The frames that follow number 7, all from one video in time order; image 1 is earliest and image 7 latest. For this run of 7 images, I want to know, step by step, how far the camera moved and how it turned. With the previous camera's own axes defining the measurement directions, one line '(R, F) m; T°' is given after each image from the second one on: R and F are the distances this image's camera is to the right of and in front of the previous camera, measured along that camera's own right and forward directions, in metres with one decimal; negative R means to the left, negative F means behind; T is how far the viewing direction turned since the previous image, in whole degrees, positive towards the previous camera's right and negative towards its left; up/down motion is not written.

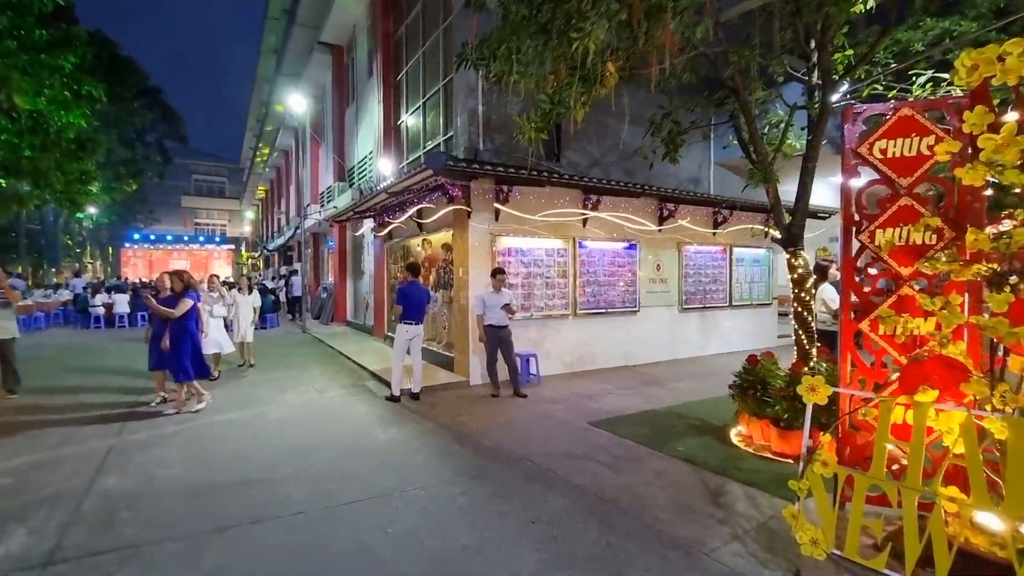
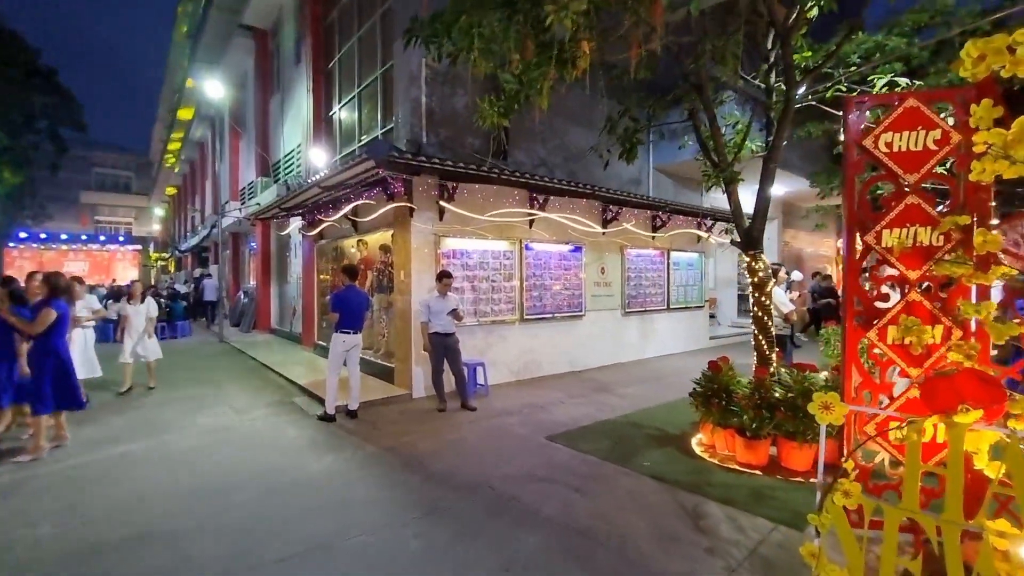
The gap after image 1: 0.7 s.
(-0.2, +0.5) m; +7°
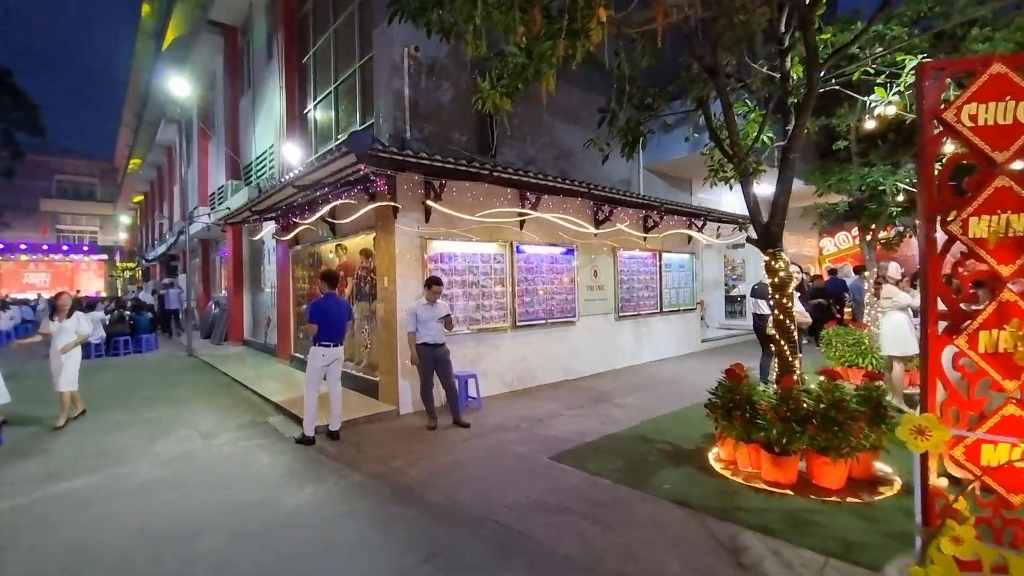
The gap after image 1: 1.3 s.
(-0.2, +0.5) m; +2°
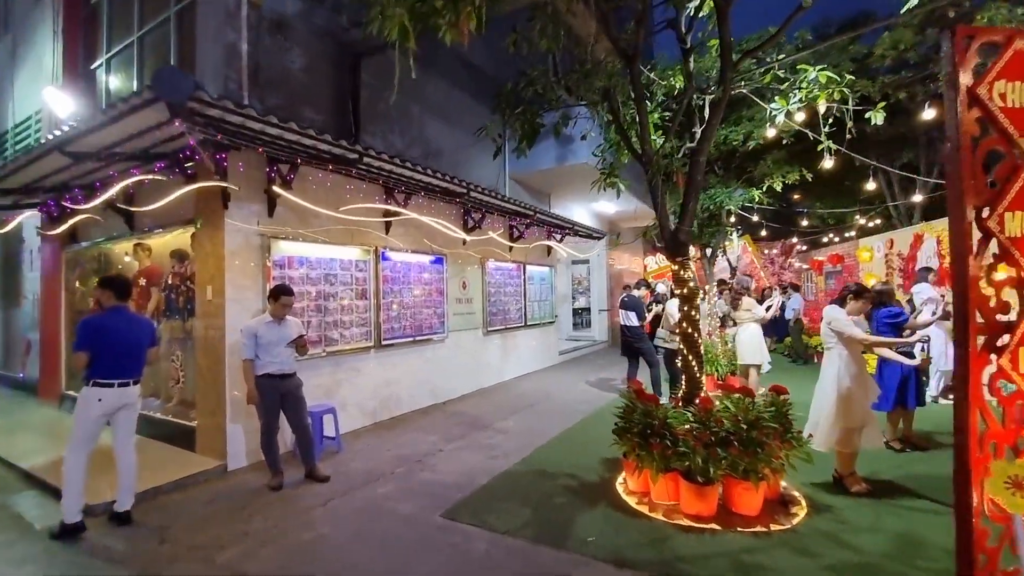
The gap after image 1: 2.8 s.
(-0.3, +1.0) m; +17°
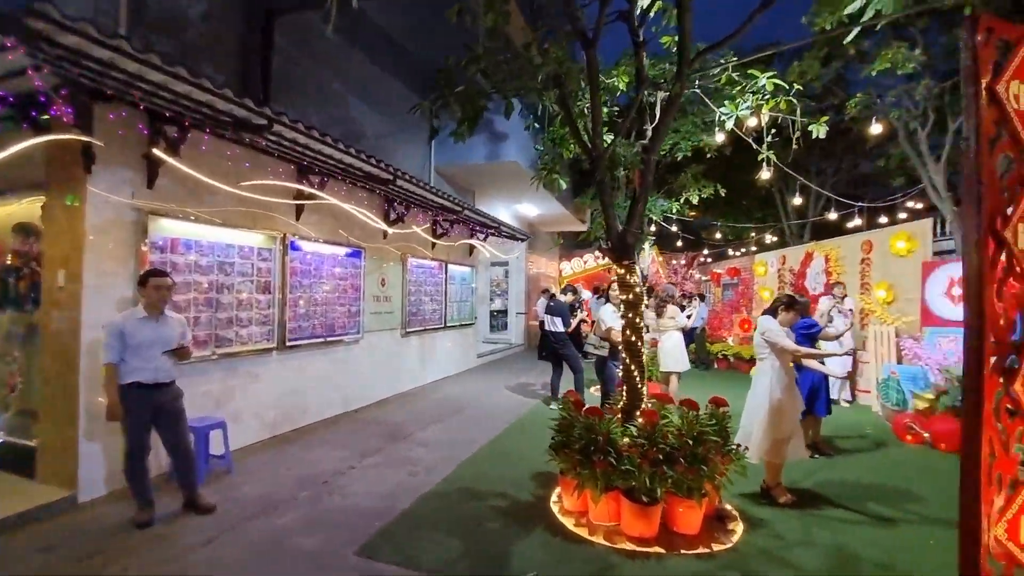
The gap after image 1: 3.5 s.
(-0.2, +0.5) m; +10°
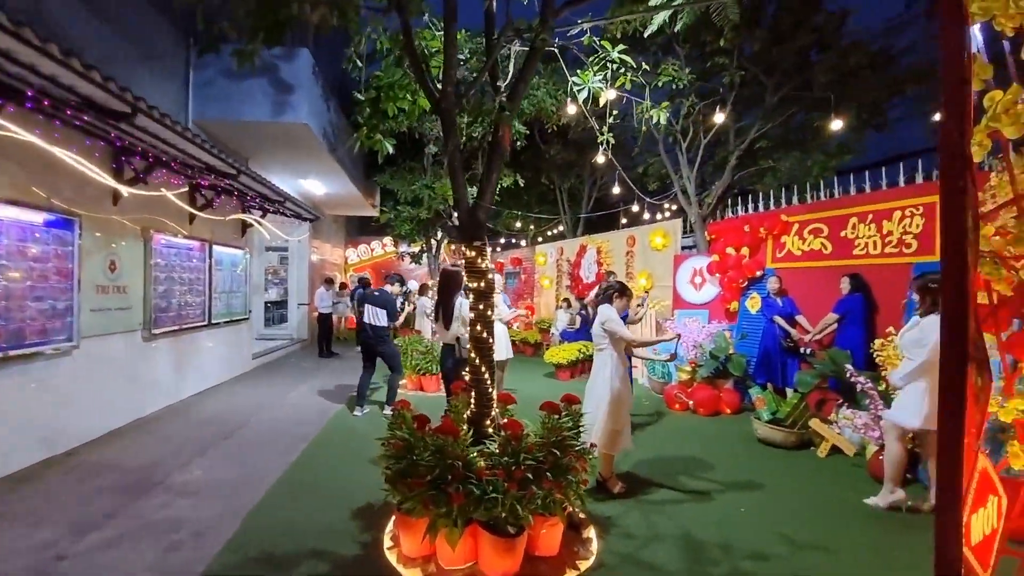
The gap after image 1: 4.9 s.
(-0.3, +0.9) m; +24°
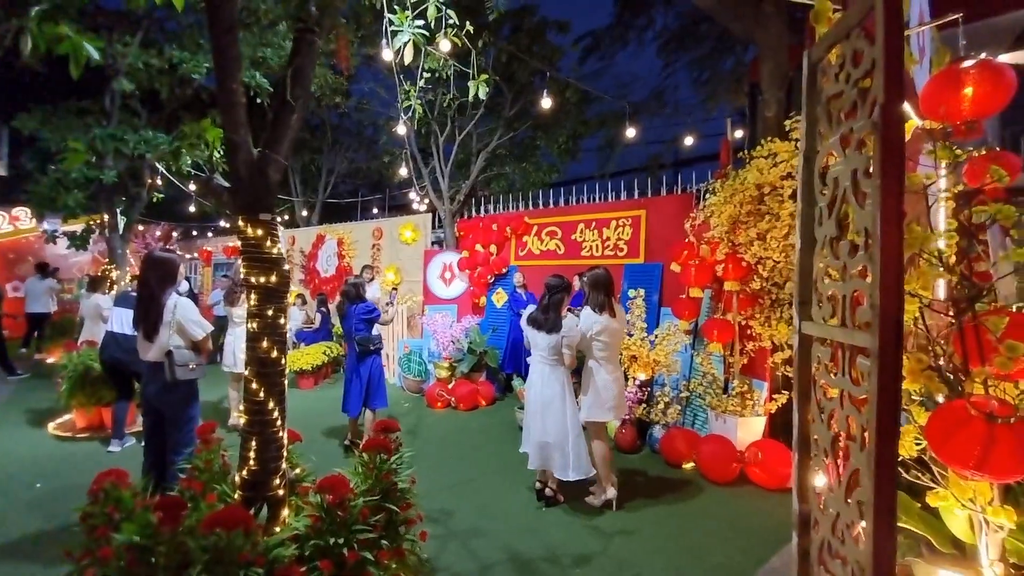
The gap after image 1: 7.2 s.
(-0.5, +0.9) m; +31°
